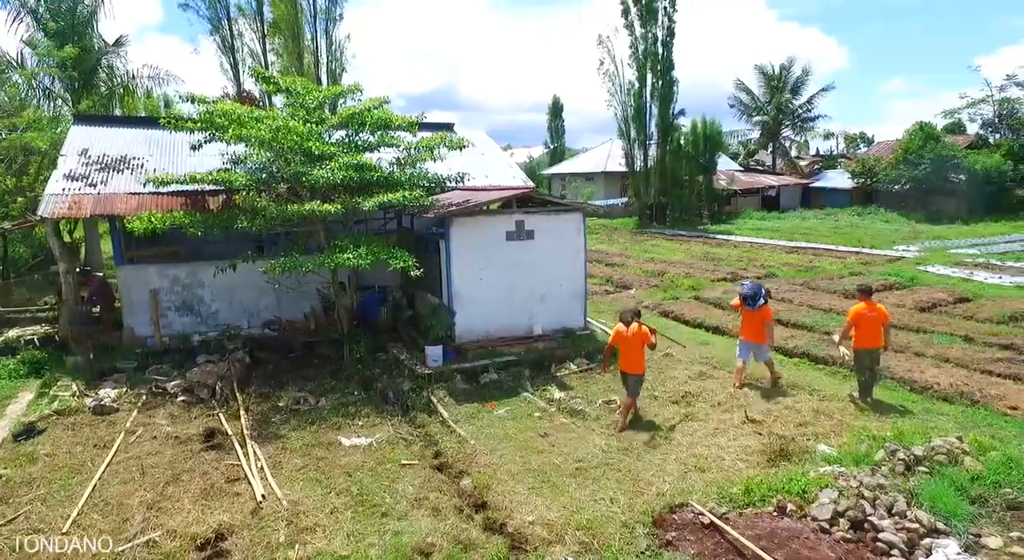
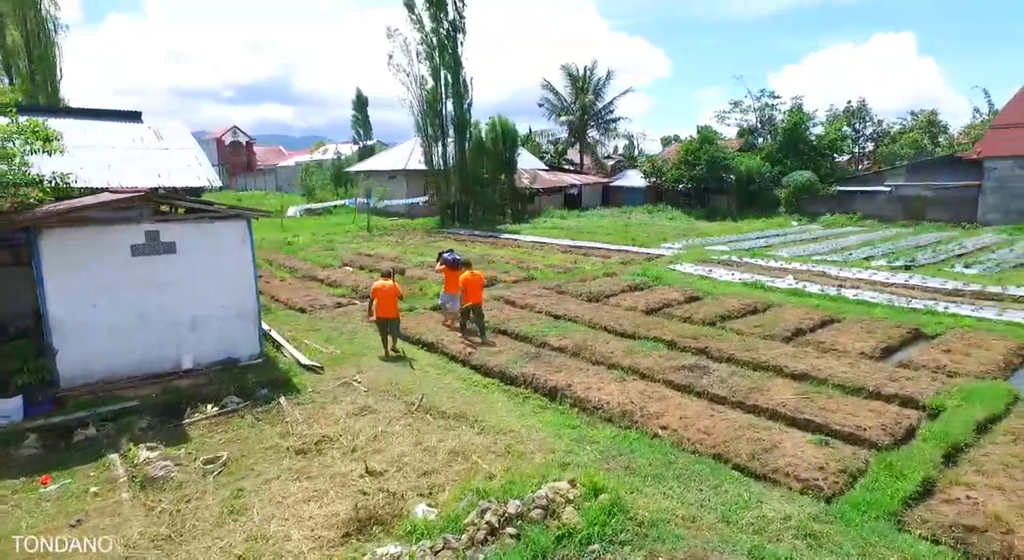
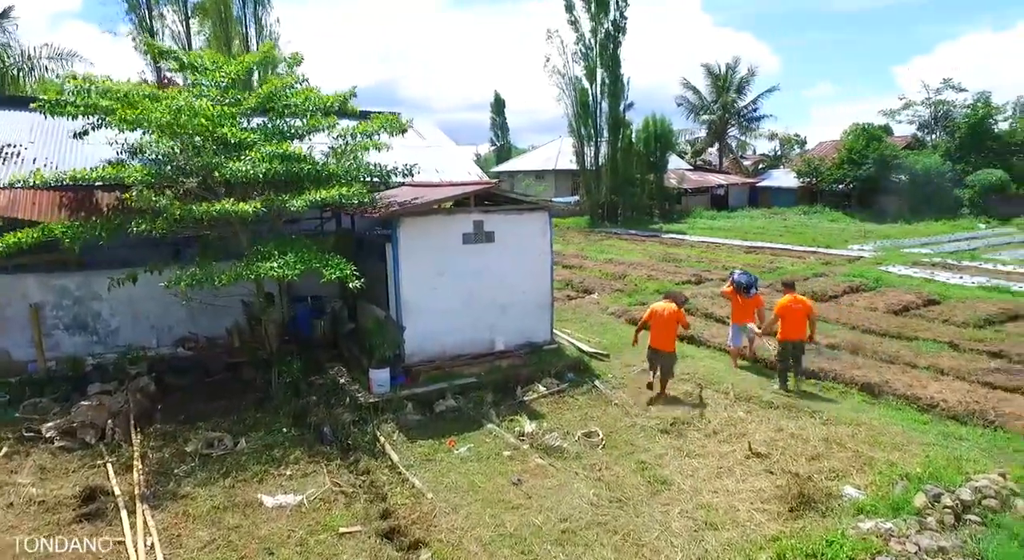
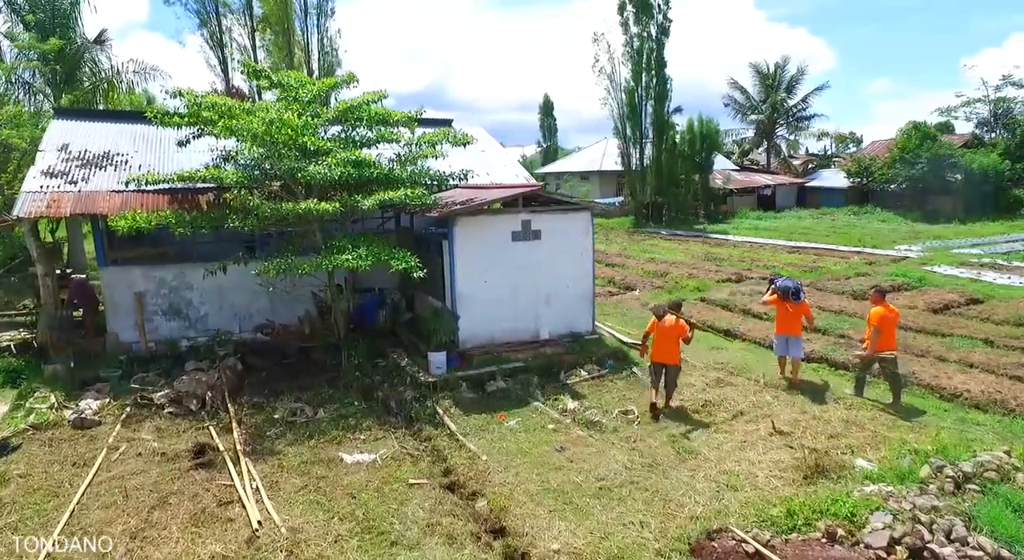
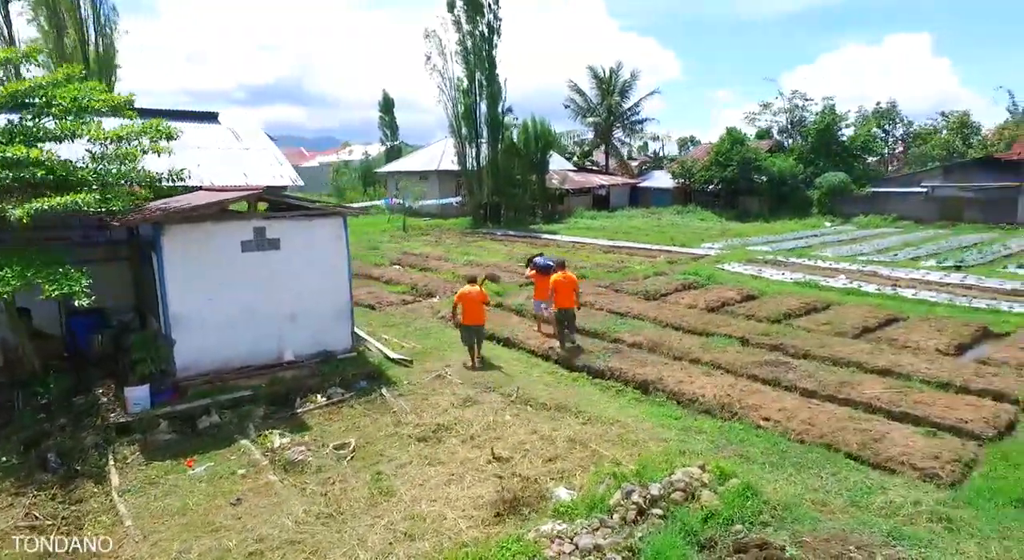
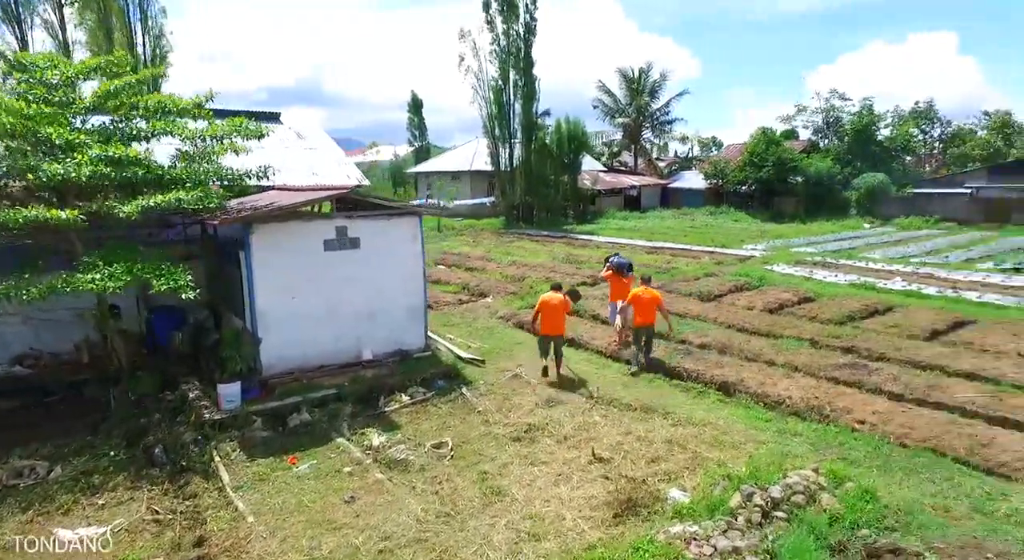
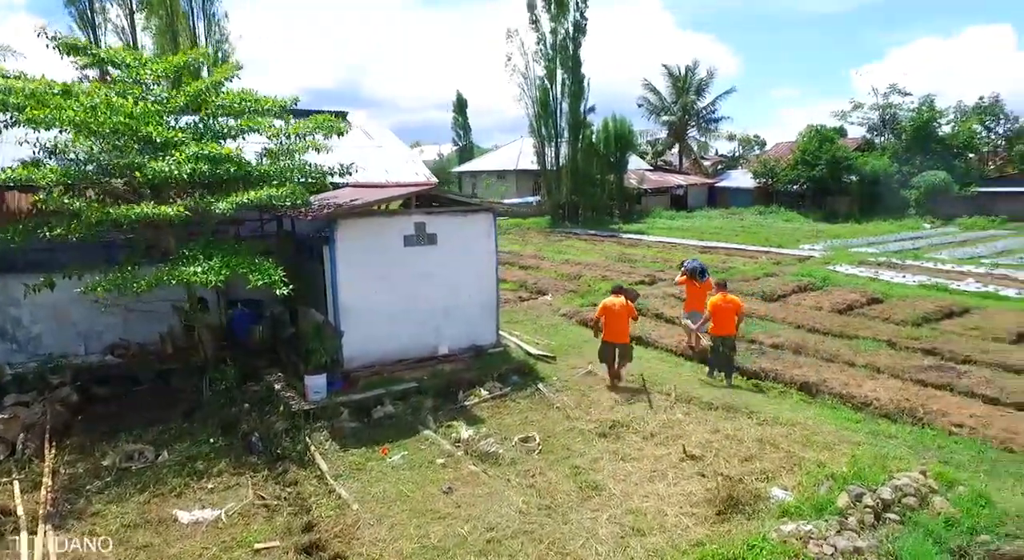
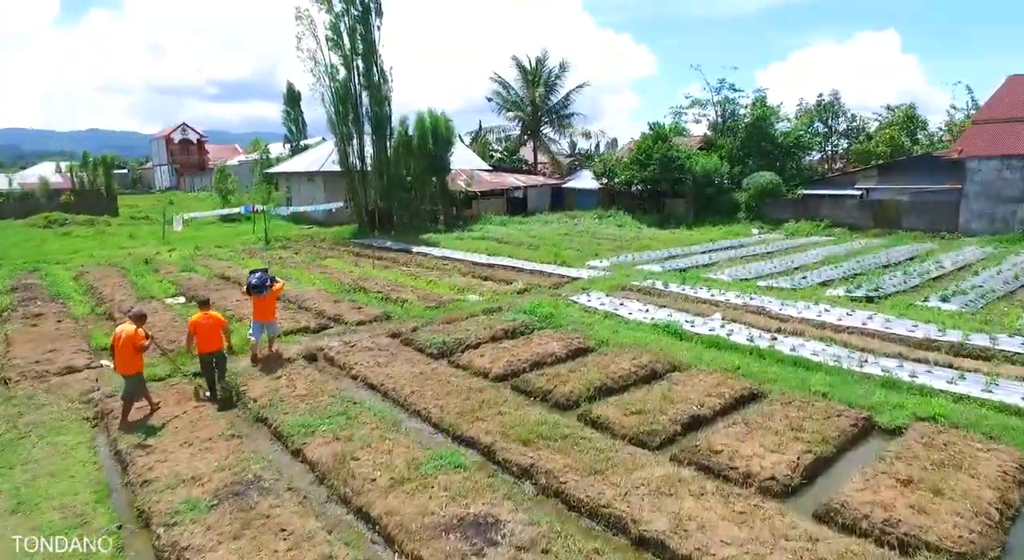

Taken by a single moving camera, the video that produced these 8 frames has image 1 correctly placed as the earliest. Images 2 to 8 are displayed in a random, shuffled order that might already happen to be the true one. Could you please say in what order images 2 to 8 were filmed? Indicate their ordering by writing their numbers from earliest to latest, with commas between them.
4, 3, 7, 6, 5, 2, 8
